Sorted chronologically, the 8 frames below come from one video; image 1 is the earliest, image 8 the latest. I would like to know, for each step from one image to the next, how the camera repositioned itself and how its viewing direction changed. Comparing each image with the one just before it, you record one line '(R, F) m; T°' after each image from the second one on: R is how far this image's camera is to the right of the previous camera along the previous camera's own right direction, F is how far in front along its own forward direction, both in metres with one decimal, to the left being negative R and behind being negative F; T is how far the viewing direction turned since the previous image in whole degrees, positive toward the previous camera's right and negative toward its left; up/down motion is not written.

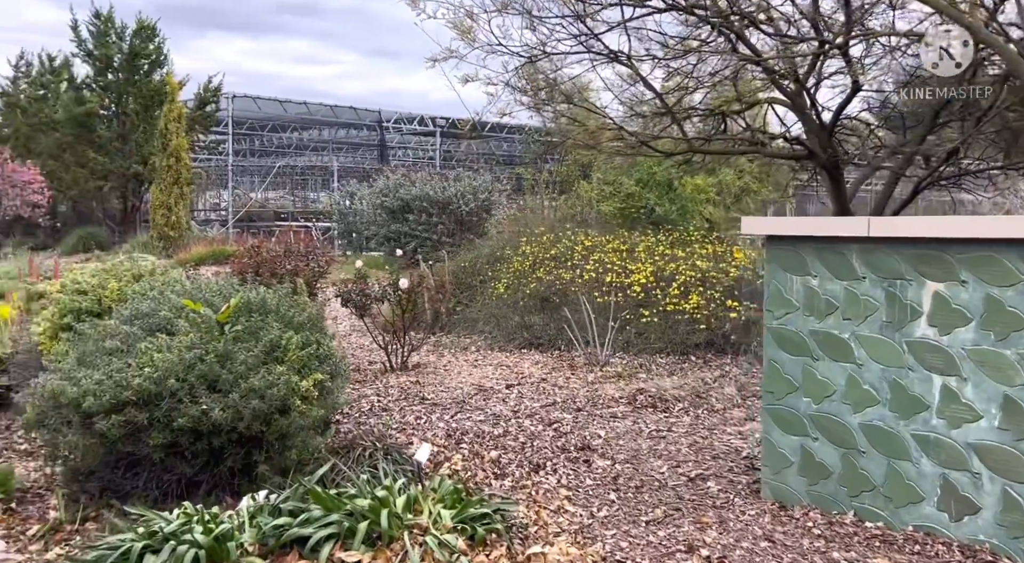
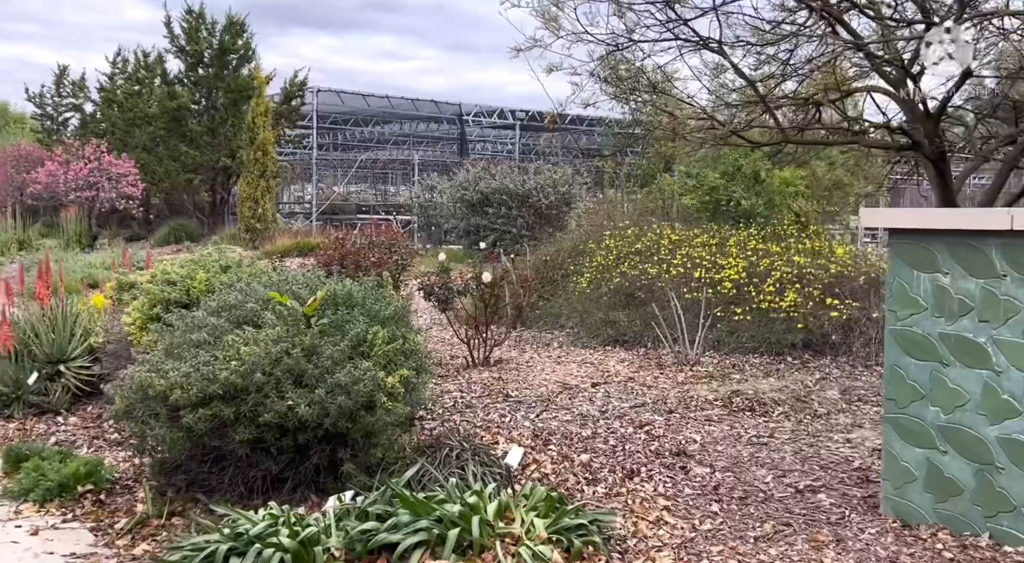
(-0.1, +0.2) m; -5°
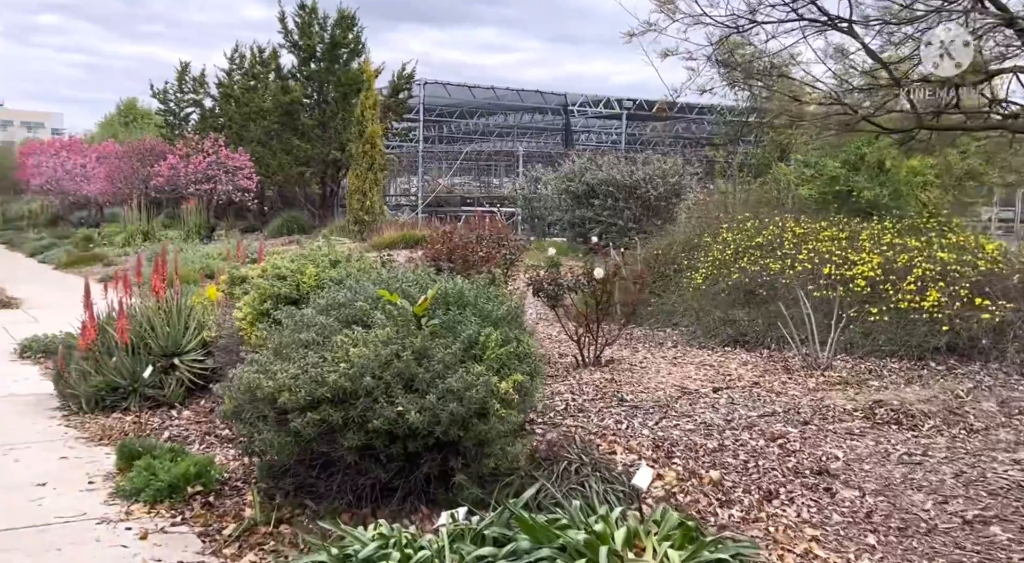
(-0.1, +0.3) m; -6°
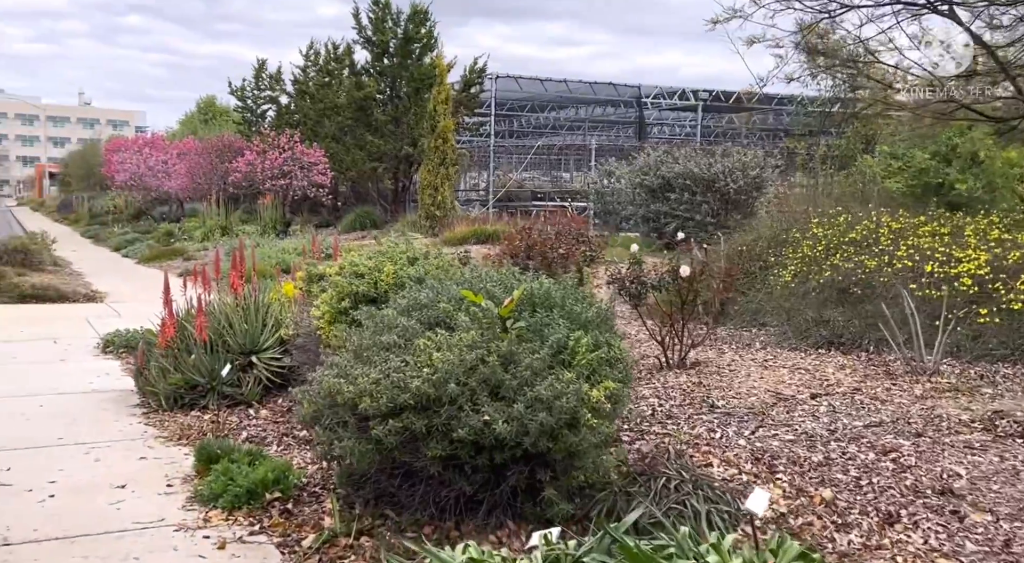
(-0.1, +0.2) m; -4°
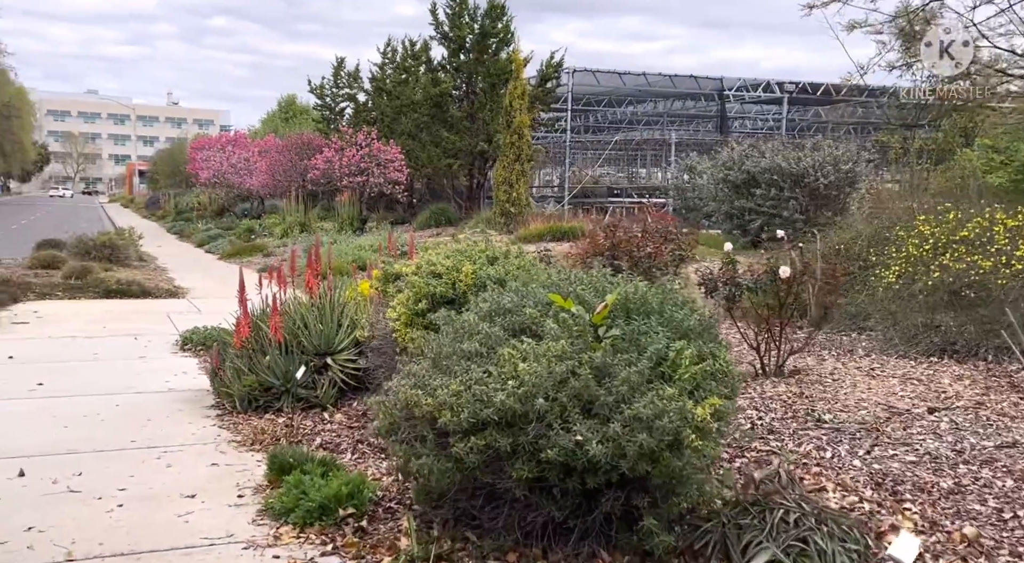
(-0.1, +0.3) m; -5°
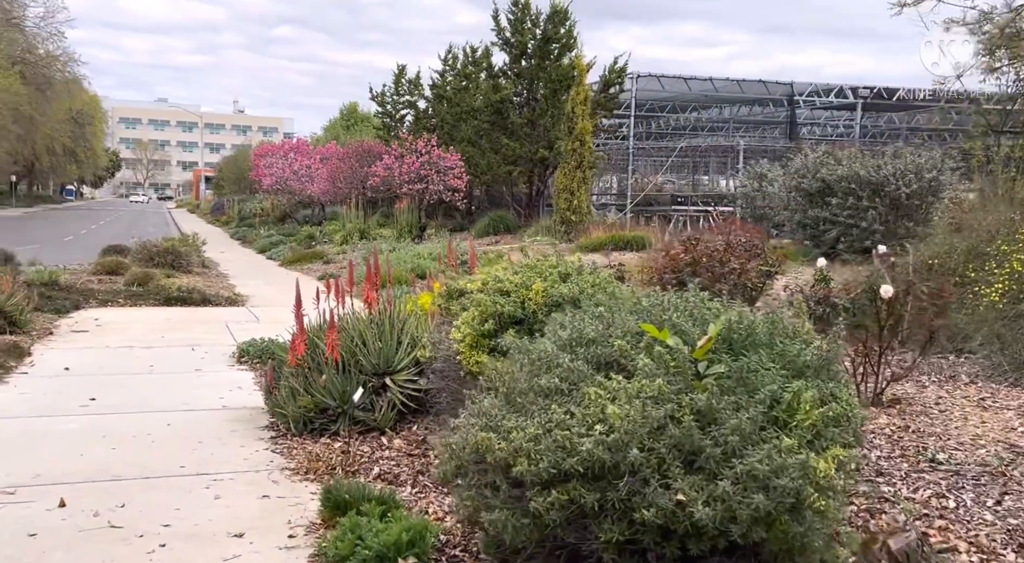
(-0.1, +0.4) m; -4°
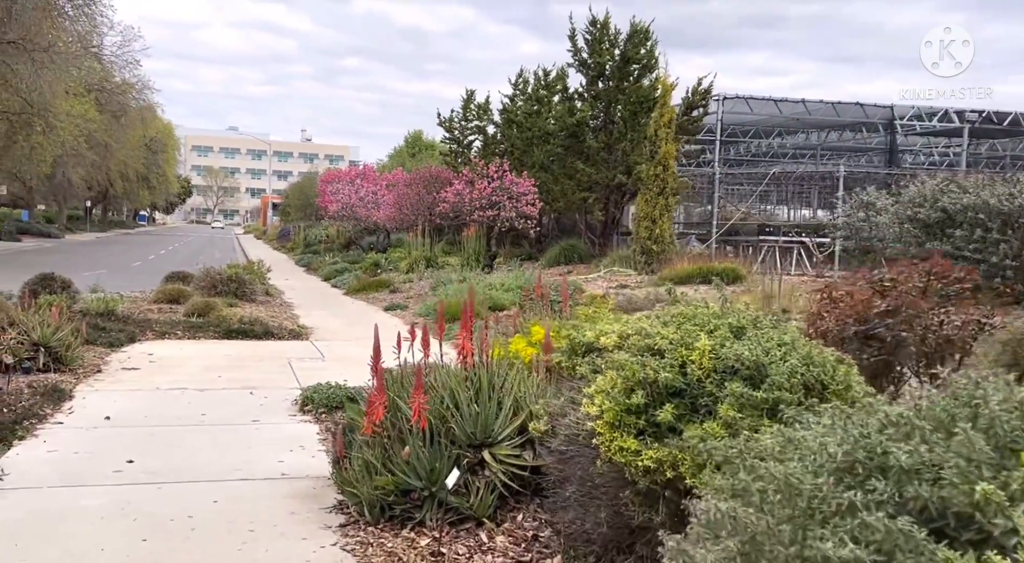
(-0.4, +1.2) m; -4°
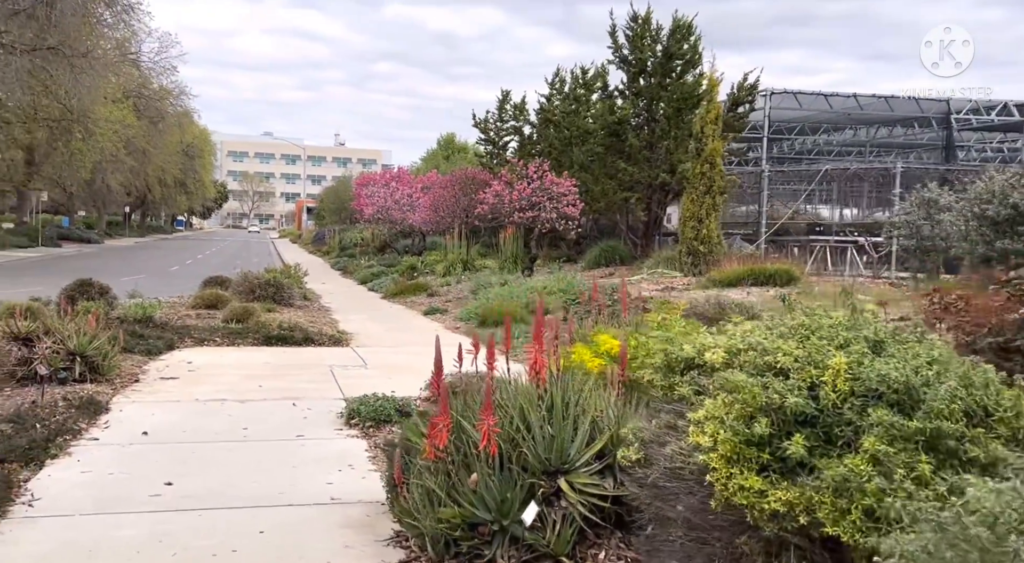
(-0.2, +0.5) m; -2°
